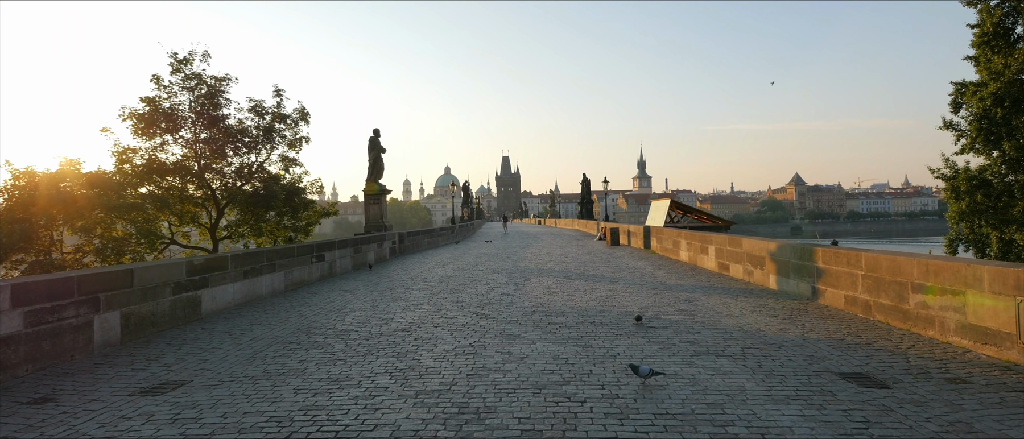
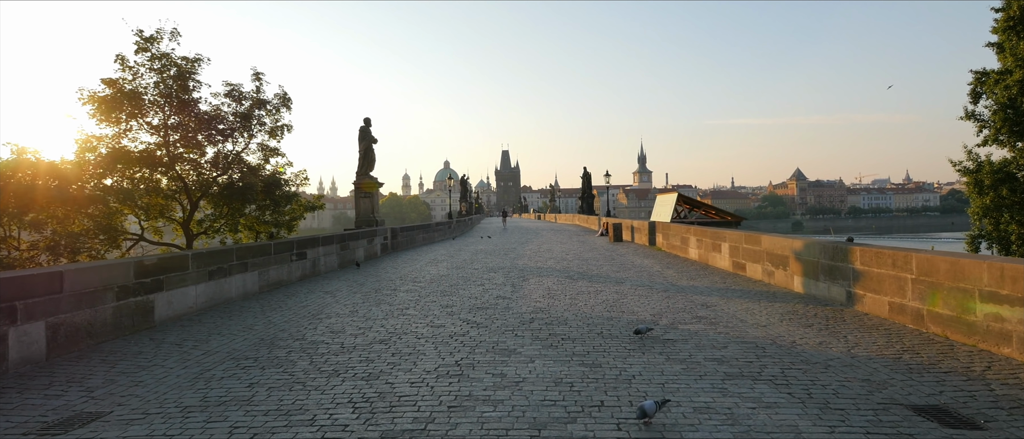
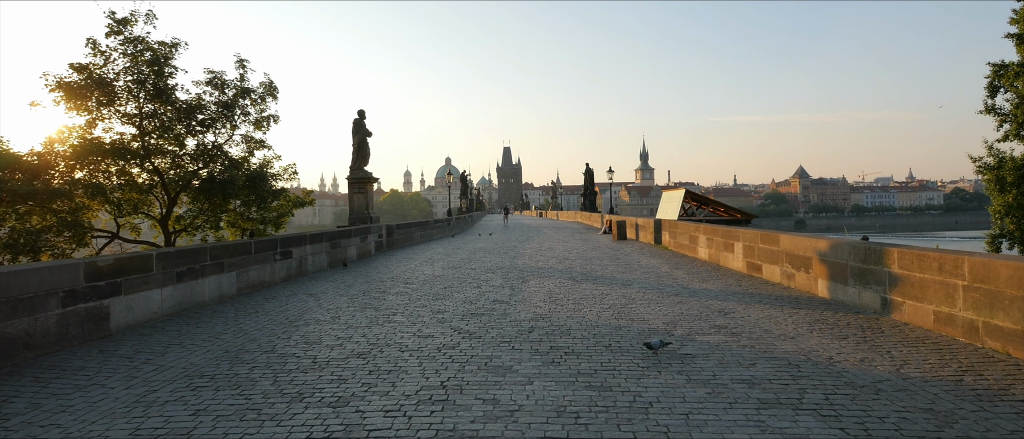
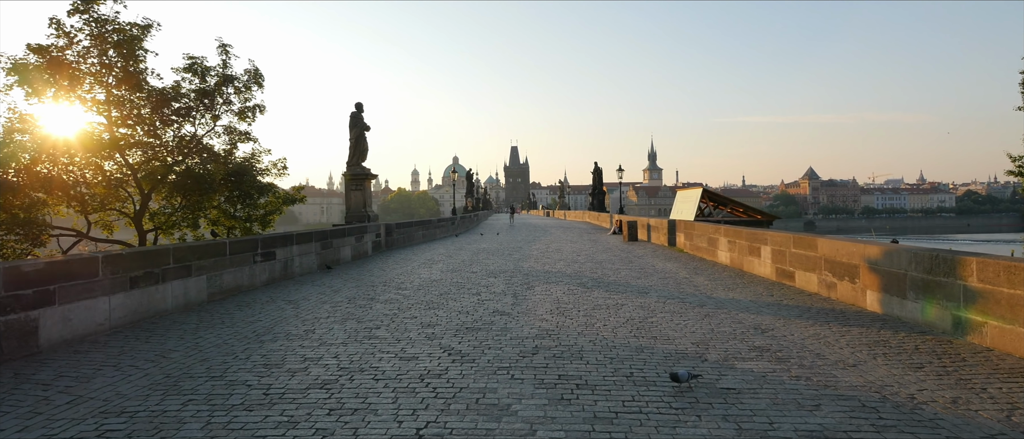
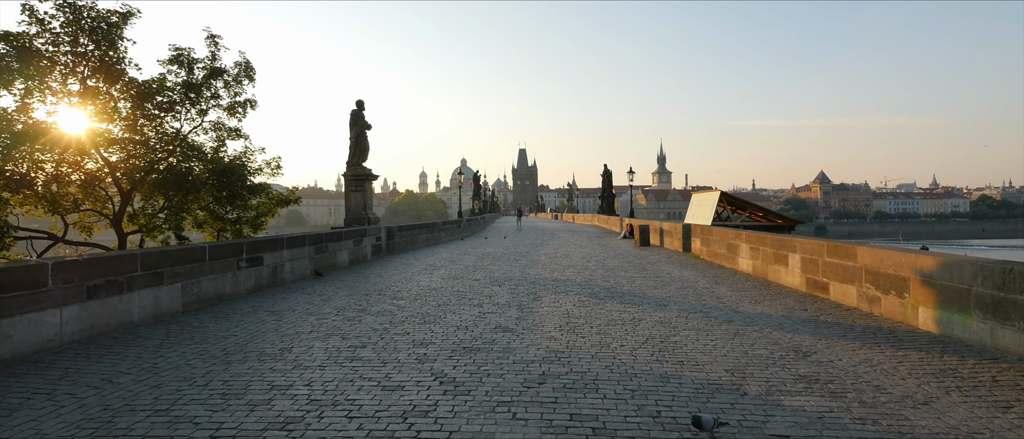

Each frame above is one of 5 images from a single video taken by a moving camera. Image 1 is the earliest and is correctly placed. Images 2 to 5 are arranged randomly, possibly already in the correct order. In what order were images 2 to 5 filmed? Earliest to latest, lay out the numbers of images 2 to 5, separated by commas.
2, 3, 4, 5
